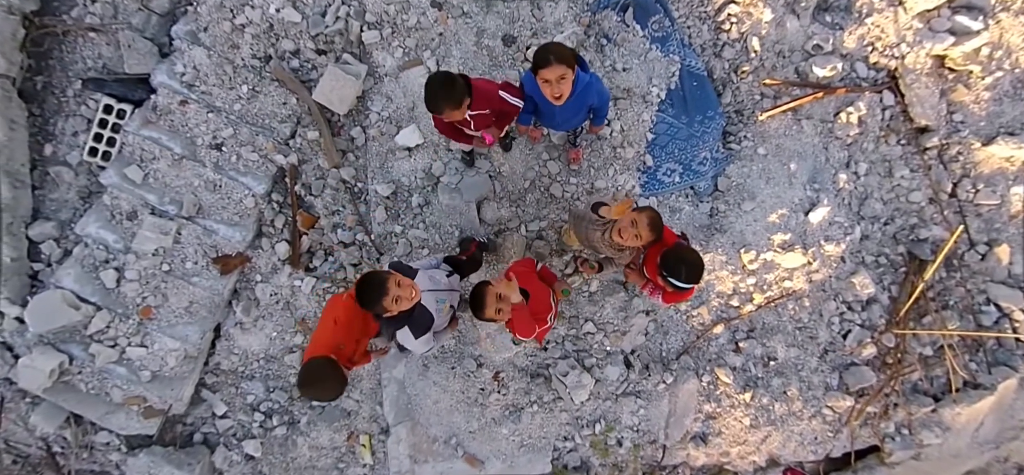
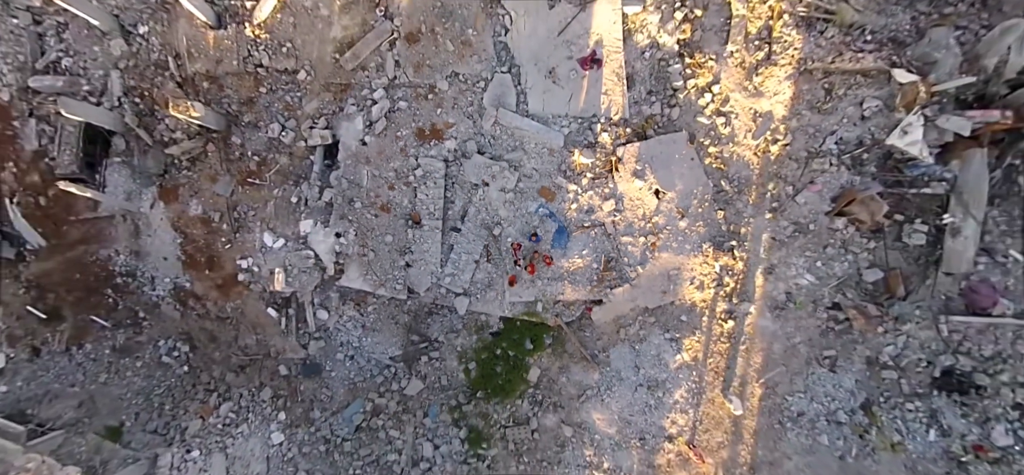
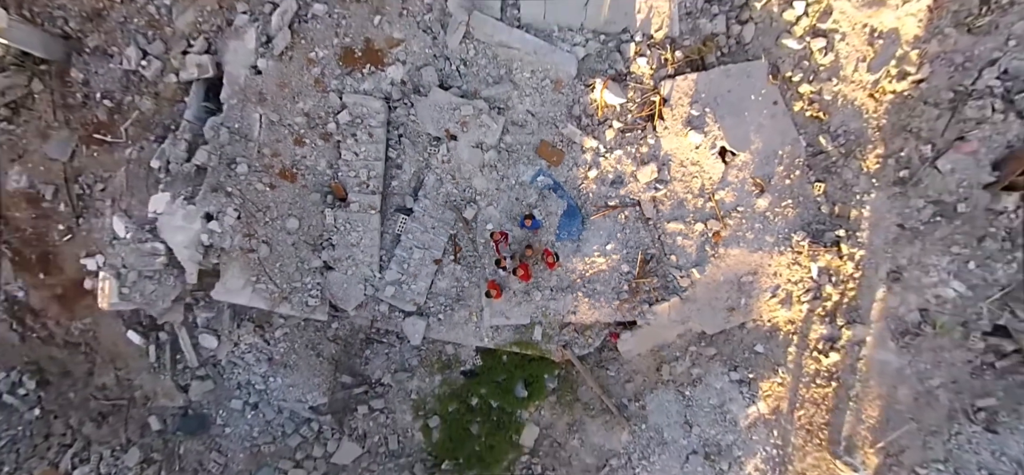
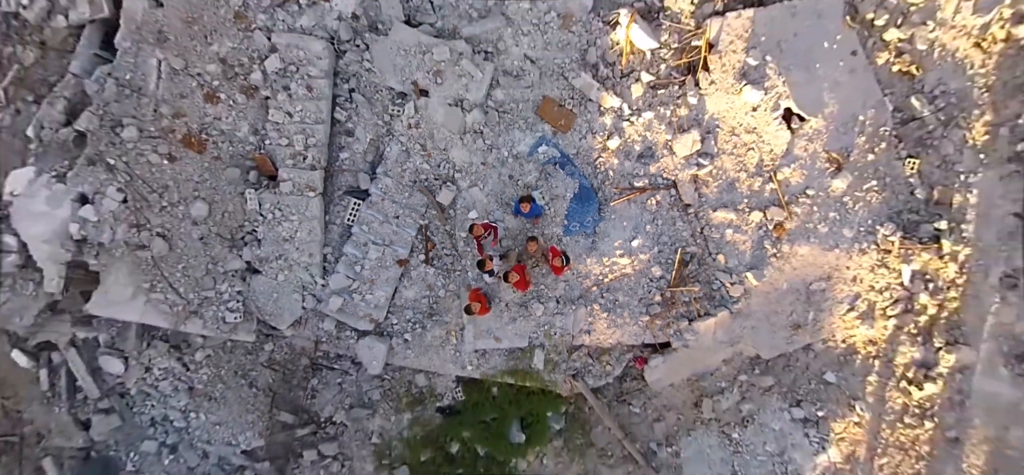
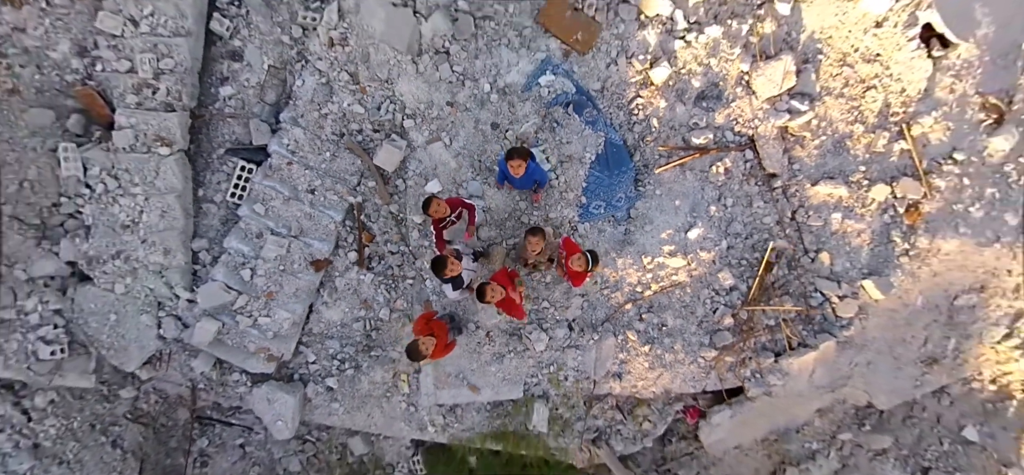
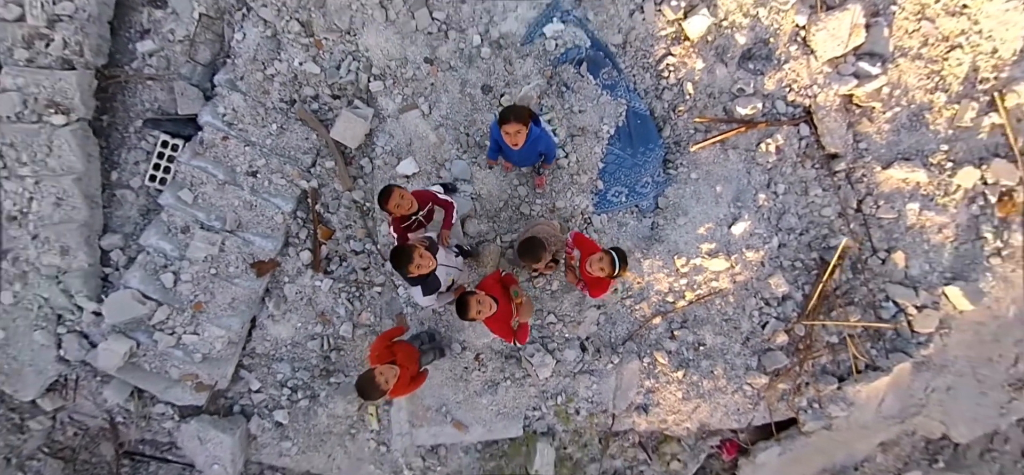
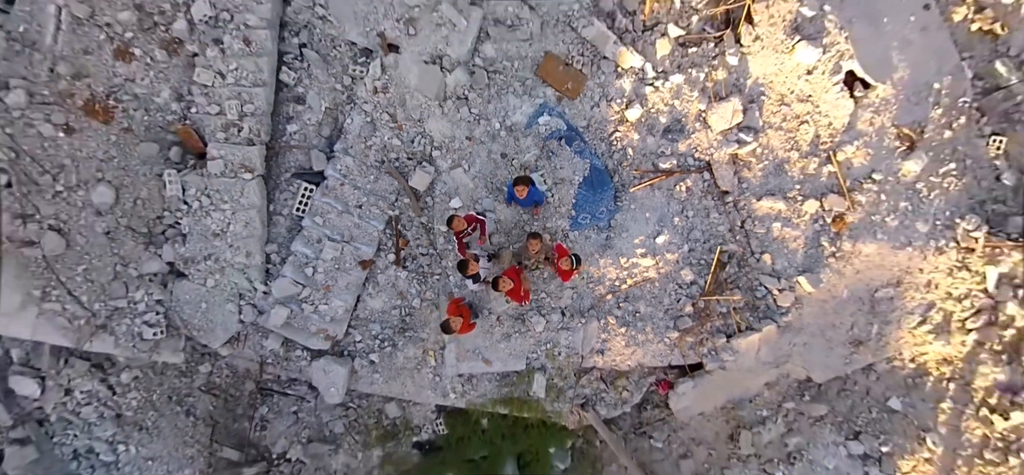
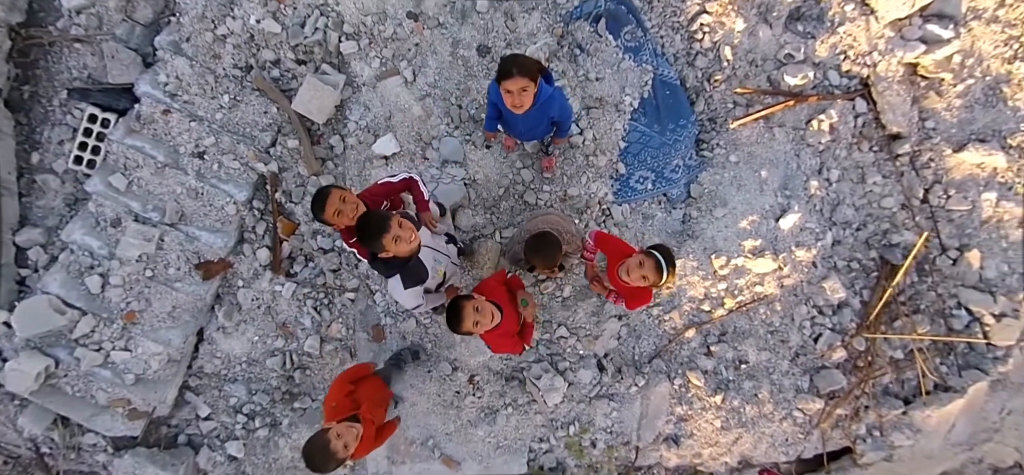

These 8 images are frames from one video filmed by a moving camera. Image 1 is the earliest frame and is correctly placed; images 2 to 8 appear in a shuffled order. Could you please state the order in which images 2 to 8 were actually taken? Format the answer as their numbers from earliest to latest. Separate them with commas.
8, 6, 5, 7, 4, 3, 2
